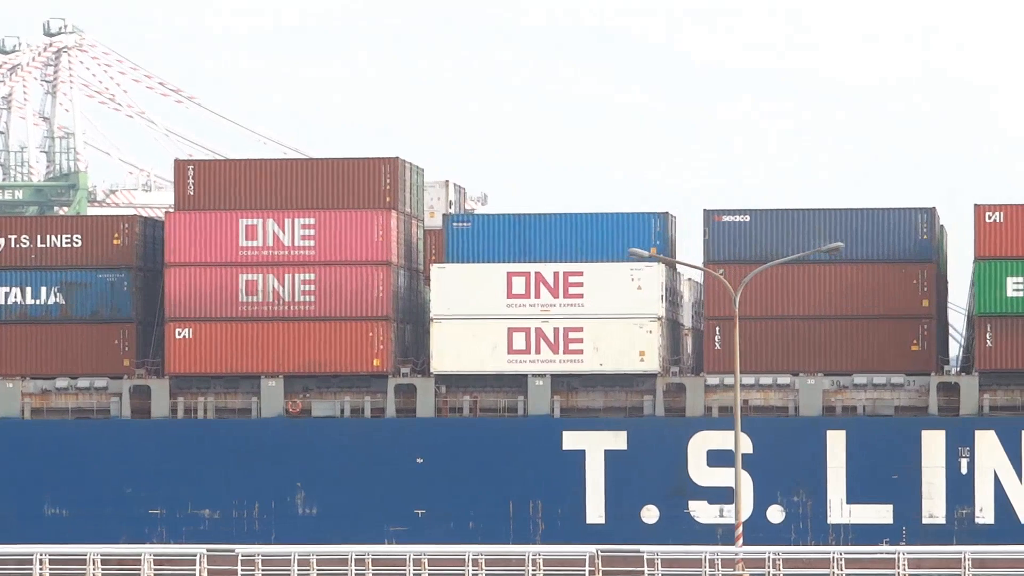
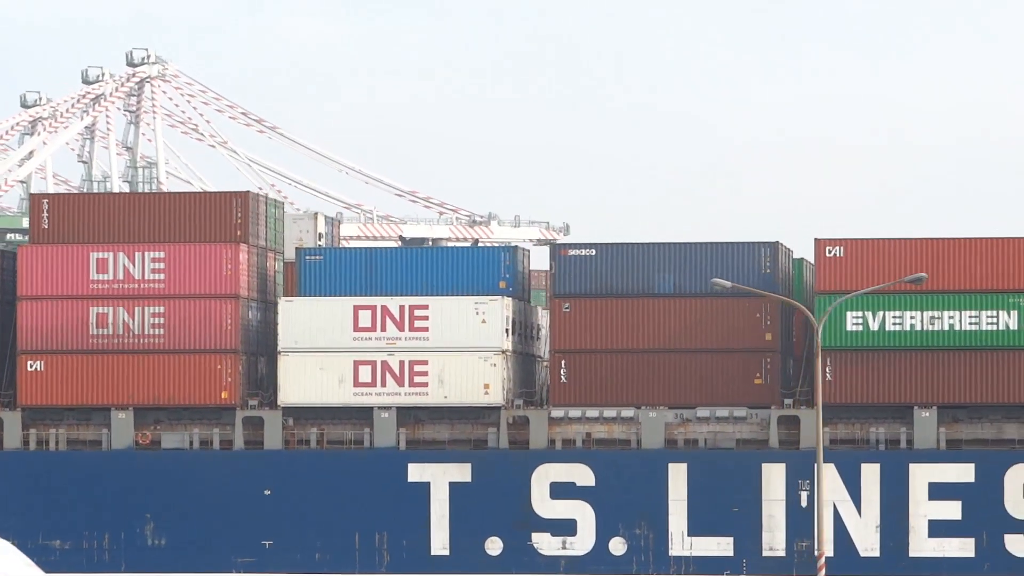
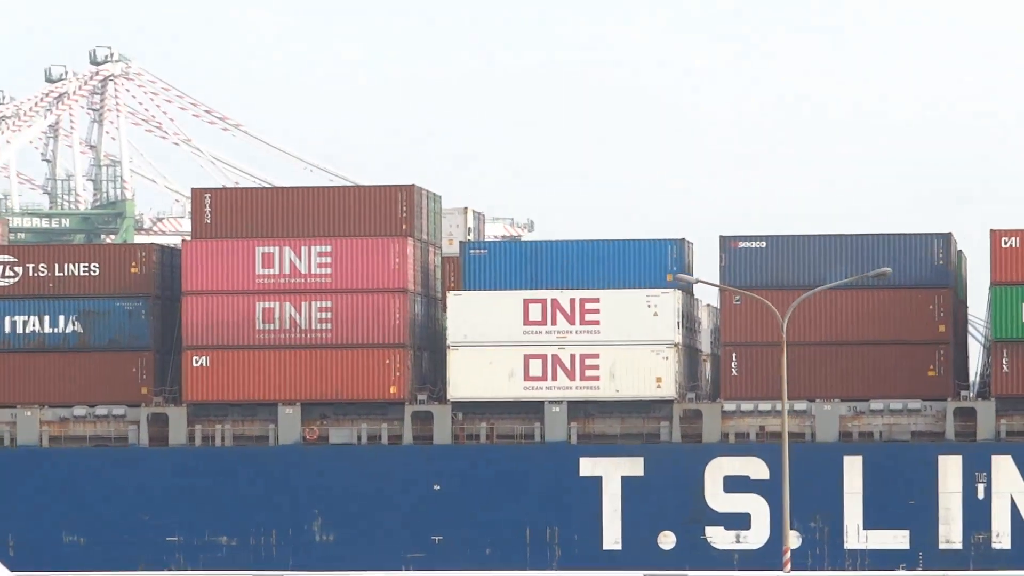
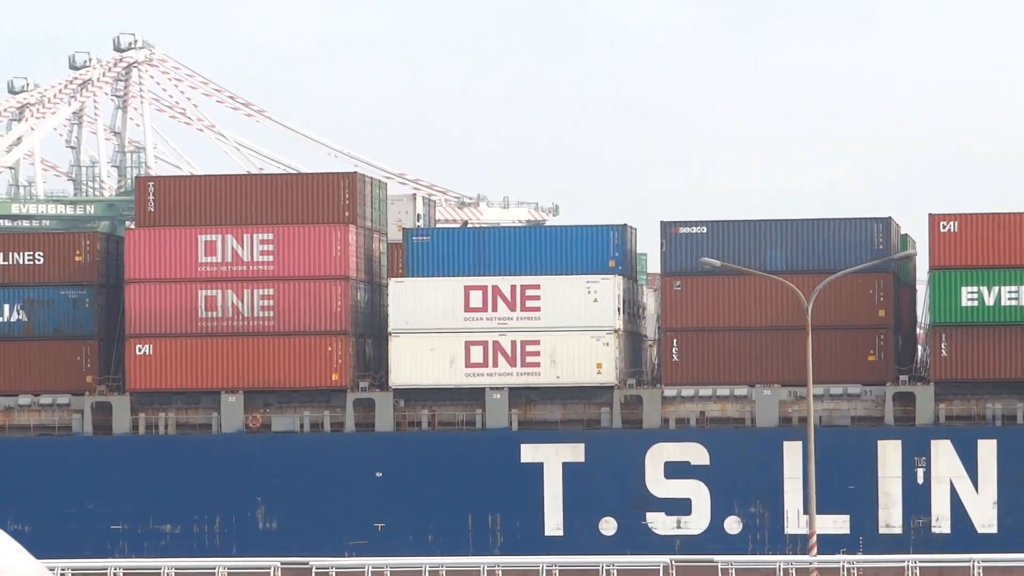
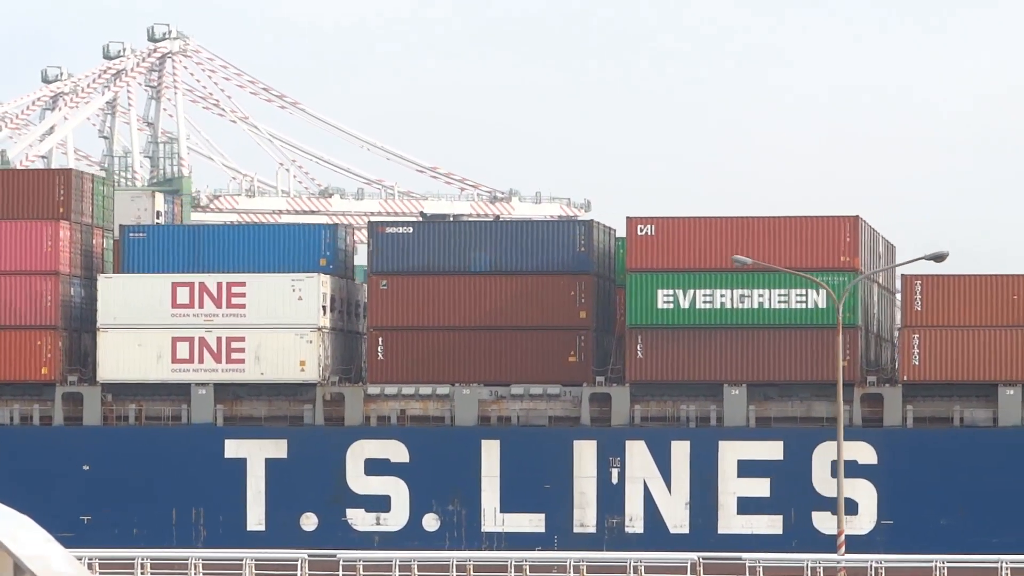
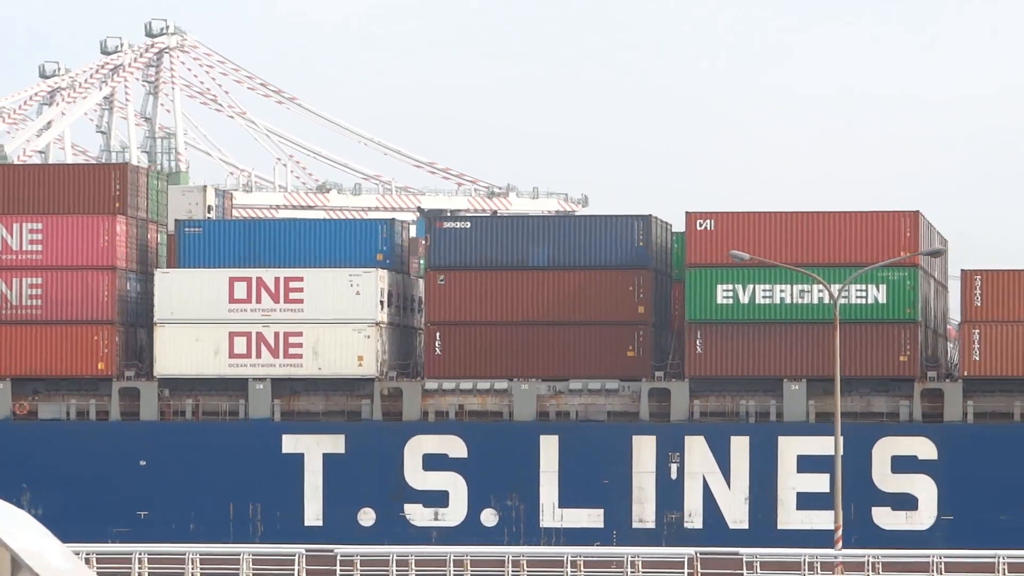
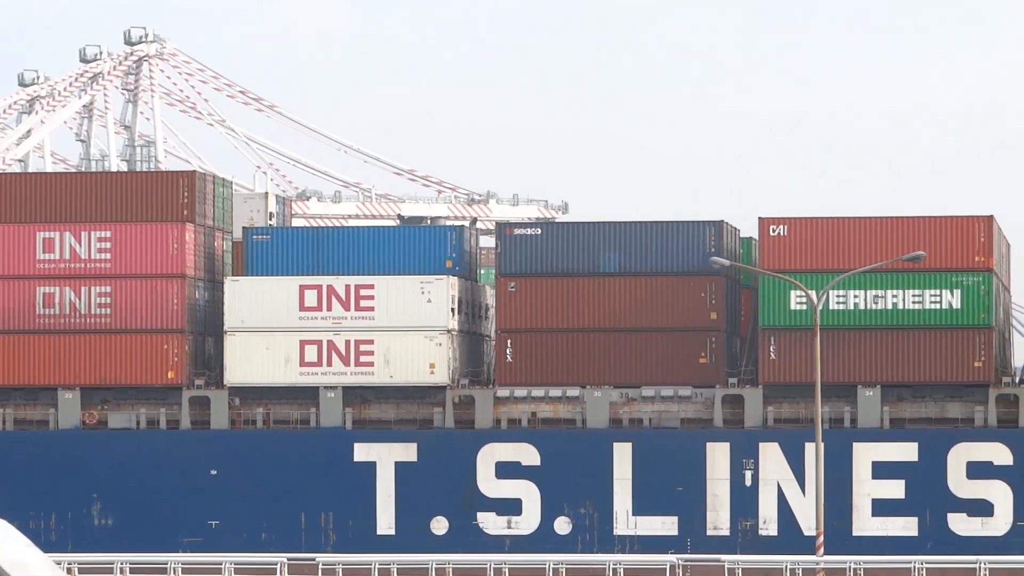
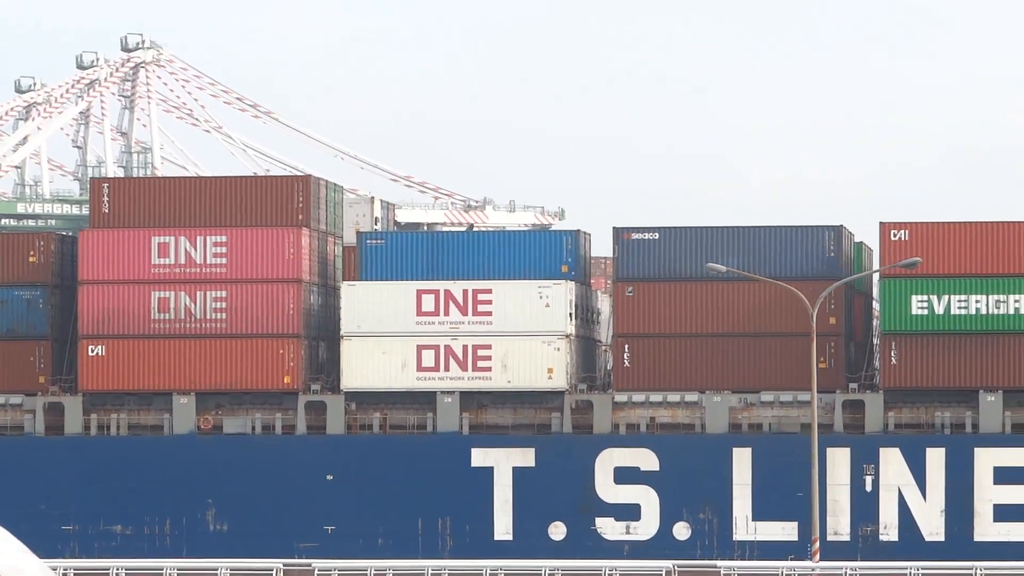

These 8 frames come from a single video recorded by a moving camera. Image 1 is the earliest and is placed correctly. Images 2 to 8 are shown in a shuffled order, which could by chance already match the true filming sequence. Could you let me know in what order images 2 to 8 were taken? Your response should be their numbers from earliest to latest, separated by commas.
3, 4, 8, 2, 7, 6, 5
